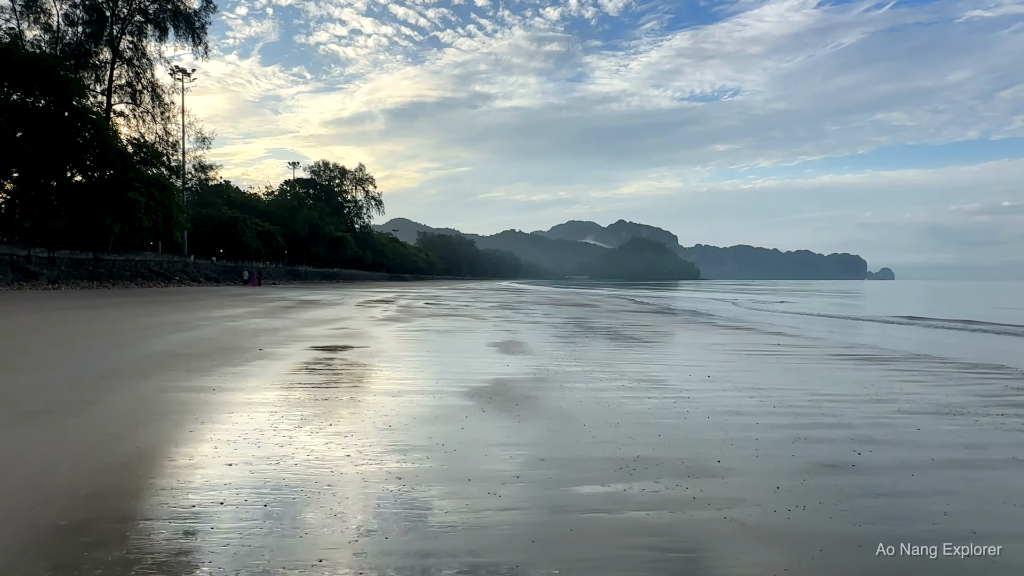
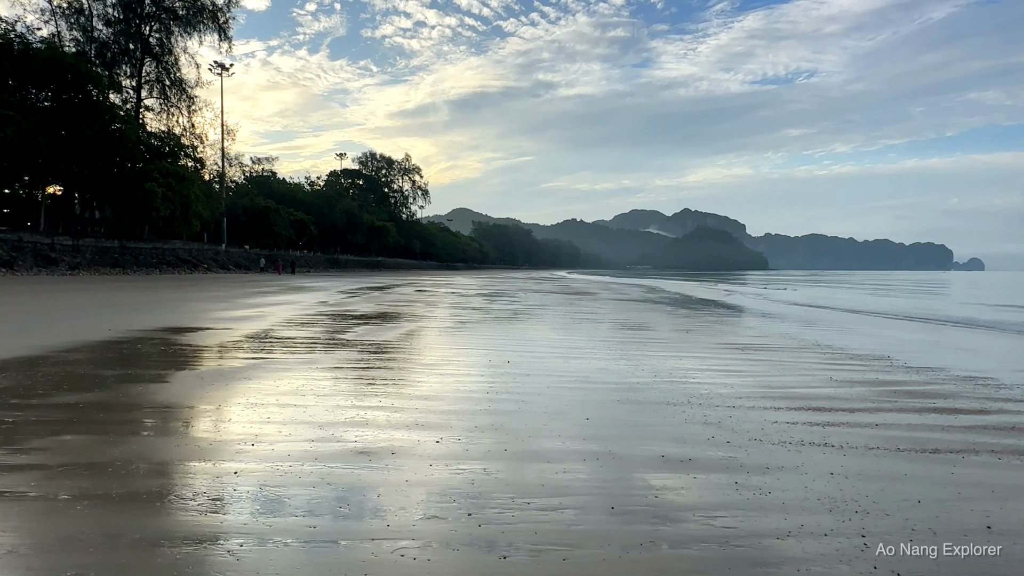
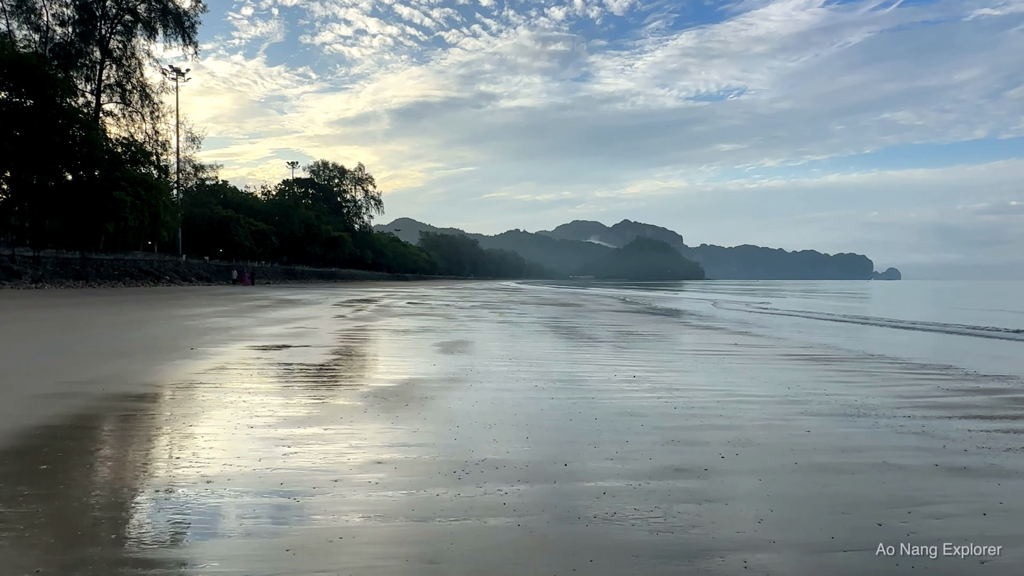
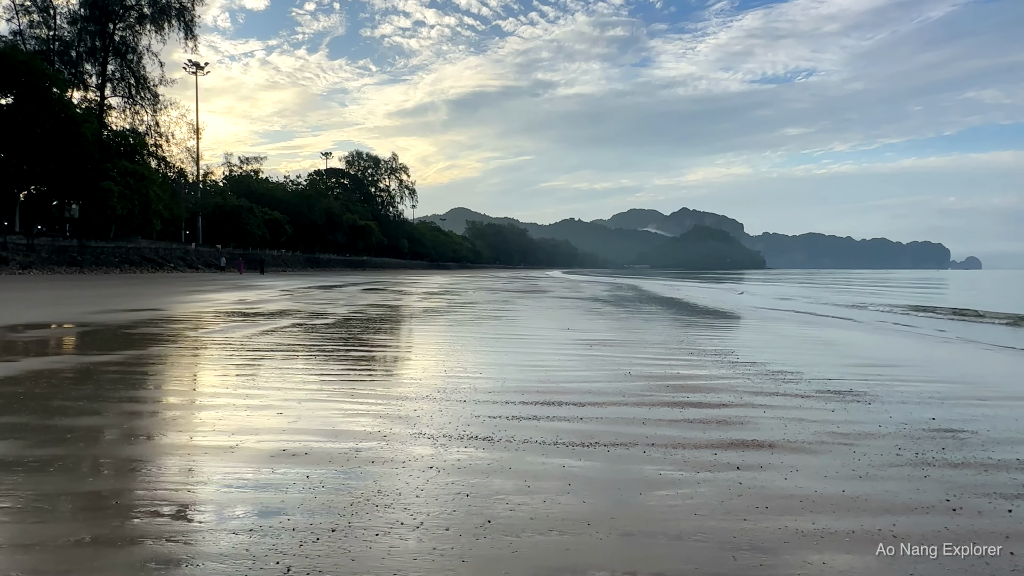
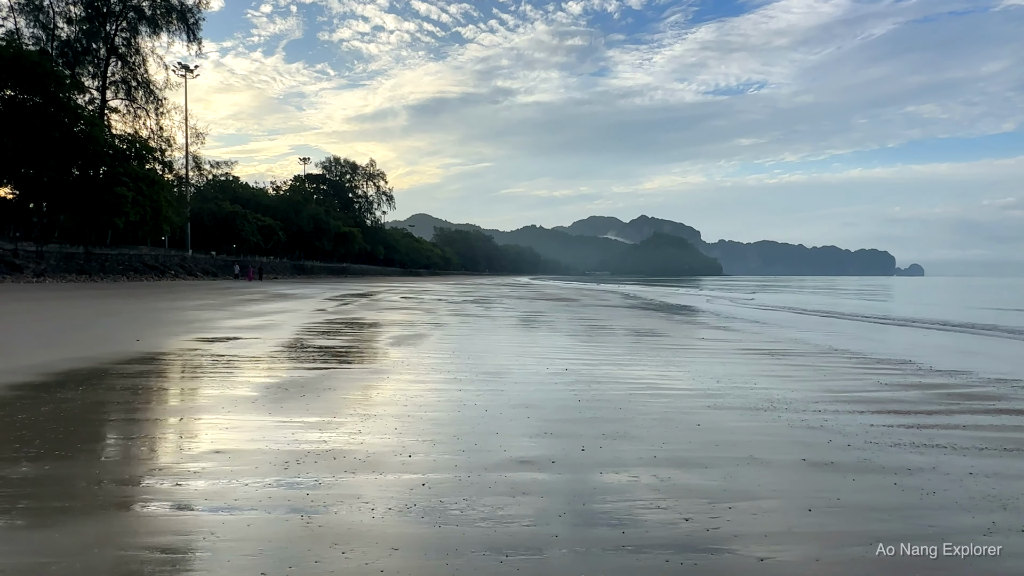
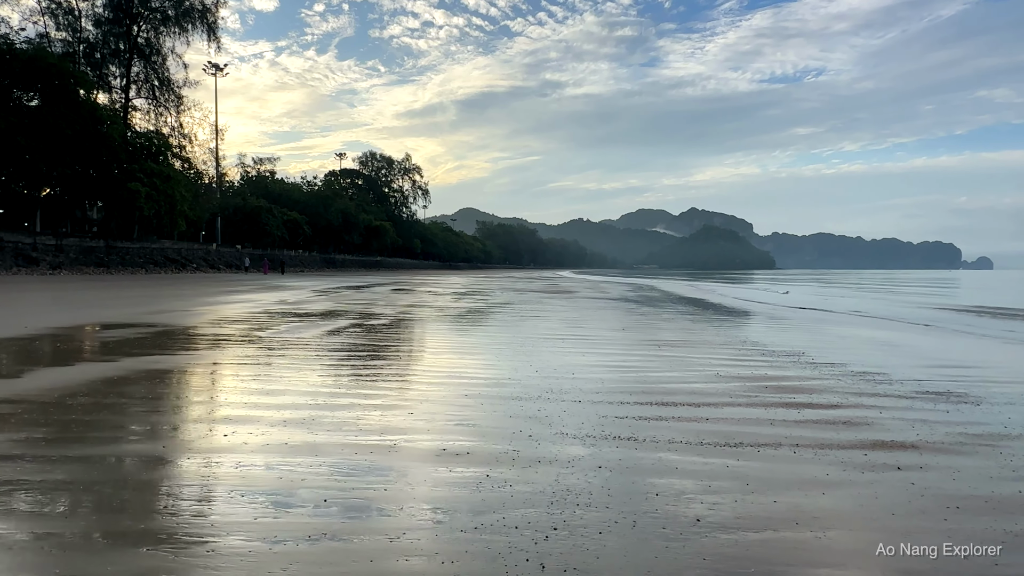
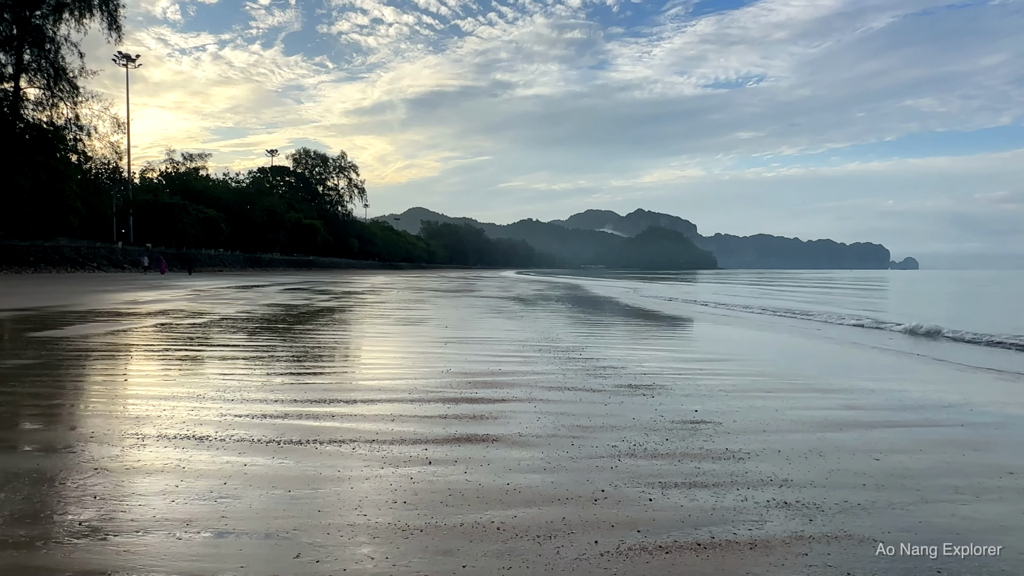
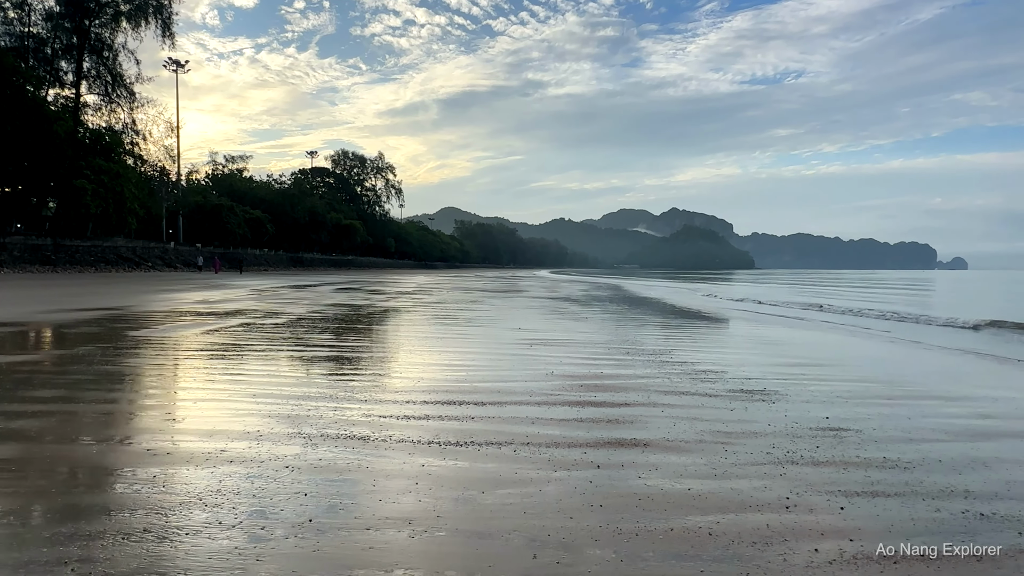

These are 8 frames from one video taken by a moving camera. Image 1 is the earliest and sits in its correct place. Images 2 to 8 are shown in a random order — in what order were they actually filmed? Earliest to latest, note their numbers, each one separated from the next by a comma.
3, 5, 2, 6, 4, 8, 7
